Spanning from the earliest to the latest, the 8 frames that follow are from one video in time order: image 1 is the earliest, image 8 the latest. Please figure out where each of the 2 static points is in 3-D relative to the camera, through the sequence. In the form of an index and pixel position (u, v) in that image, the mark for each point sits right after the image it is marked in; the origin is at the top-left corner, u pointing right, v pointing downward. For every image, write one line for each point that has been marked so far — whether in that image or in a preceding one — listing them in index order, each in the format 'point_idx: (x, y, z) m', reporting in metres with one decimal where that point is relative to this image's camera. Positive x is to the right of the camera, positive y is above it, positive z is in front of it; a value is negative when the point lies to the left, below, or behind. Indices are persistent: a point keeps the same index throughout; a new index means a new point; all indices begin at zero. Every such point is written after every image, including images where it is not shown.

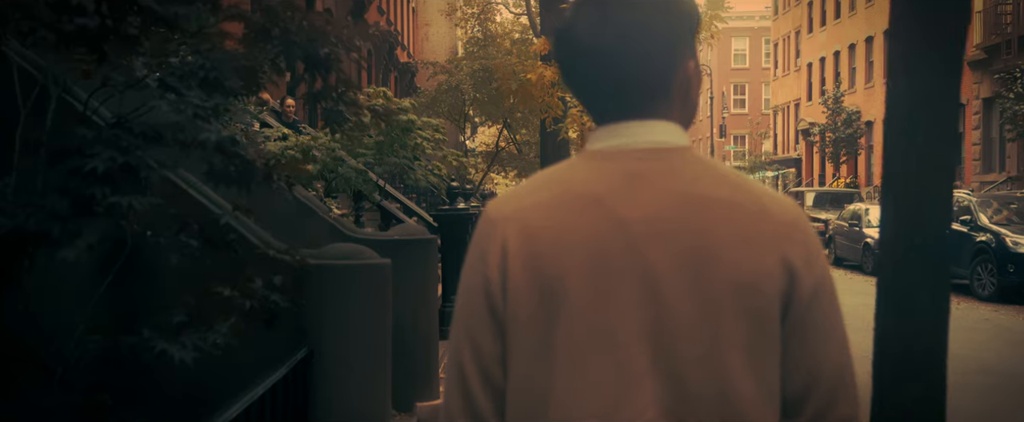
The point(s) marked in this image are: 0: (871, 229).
0: (+8.0, -0.4, +20.0) m
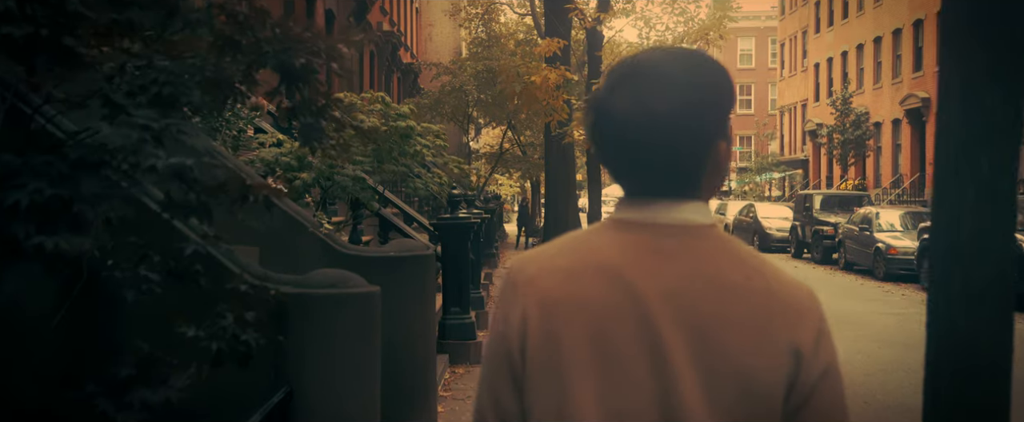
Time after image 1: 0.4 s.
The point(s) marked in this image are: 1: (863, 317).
0: (+8.1, -0.5, +19.6) m
1: (+5.6, -1.7, +14.6) m
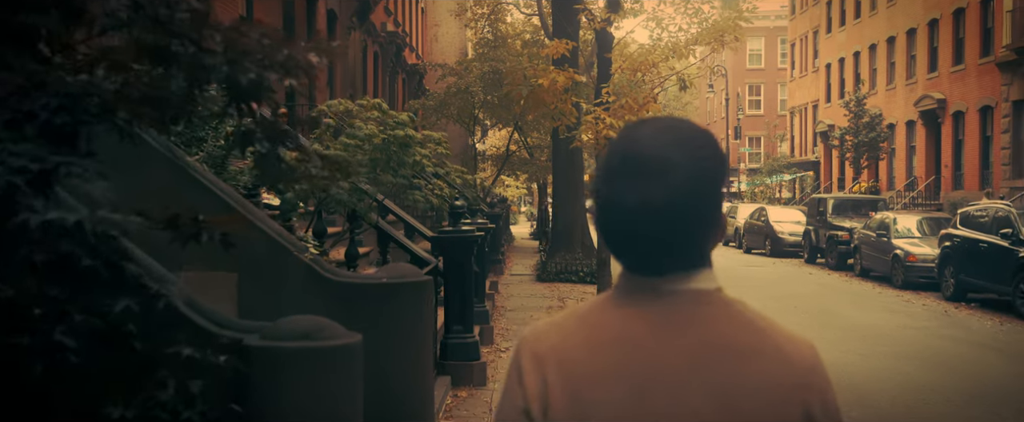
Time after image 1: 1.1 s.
0: (+8.2, -0.6, +19.0) m
1: (+5.7, -1.8, +14.0) m
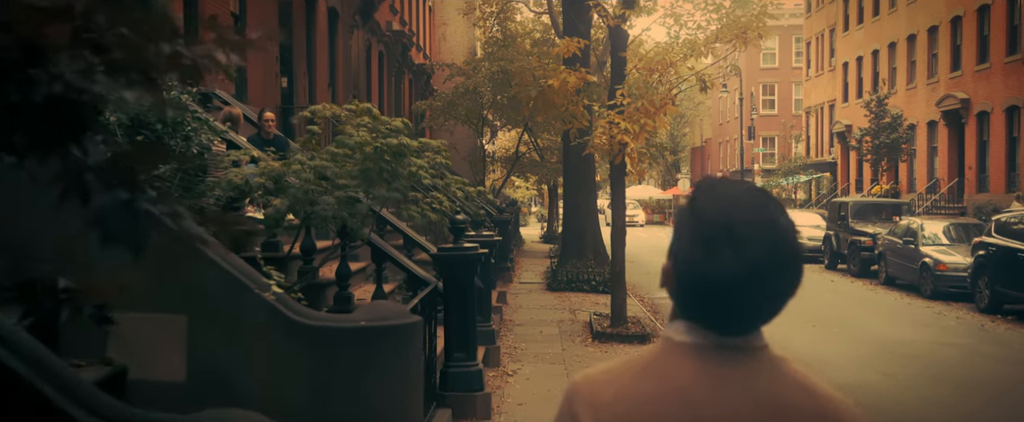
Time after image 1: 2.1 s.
0: (+8.4, -0.7, +18.1) m
1: (+5.8, -2.0, +13.1) m
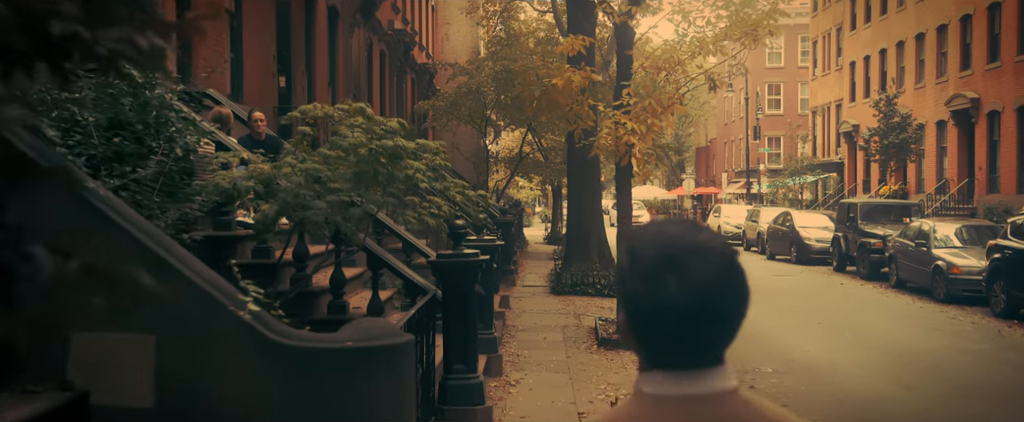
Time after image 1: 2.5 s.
0: (+8.4, -0.8, +17.7) m
1: (+5.9, -2.0, +12.7) m
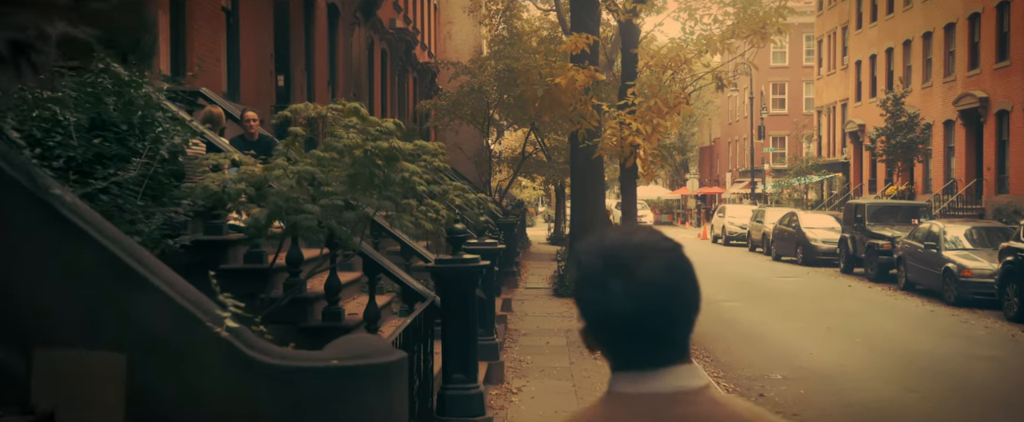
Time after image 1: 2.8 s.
0: (+8.5, -0.8, +17.4) m
1: (+5.9, -2.0, +12.4) m
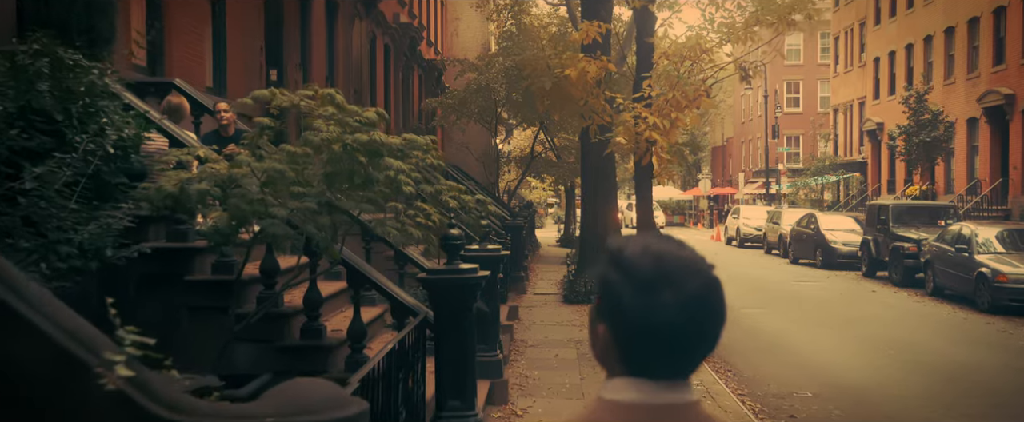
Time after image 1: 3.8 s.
0: (+8.6, -0.8, +16.4) m
1: (+6.0, -2.0, +11.5) m
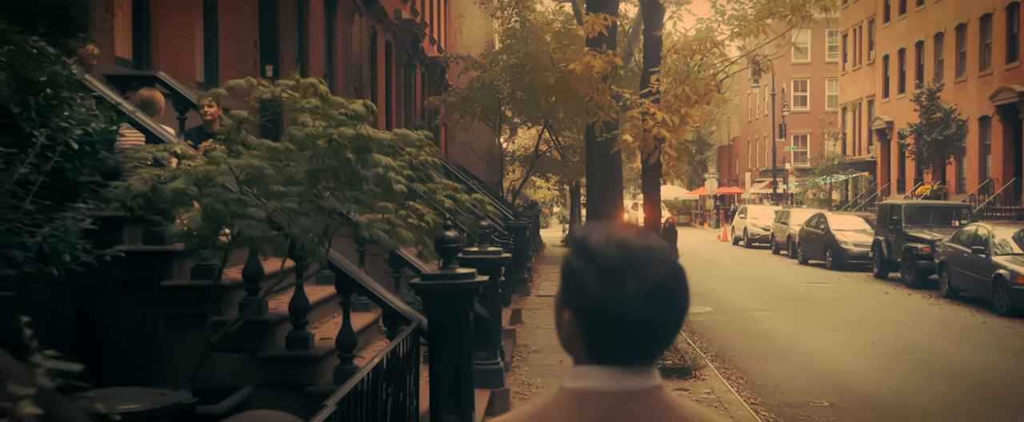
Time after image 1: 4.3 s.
0: (+8.7, -0.8, +15.9) m
1: (+6.0, -2.0, +11.0) m
